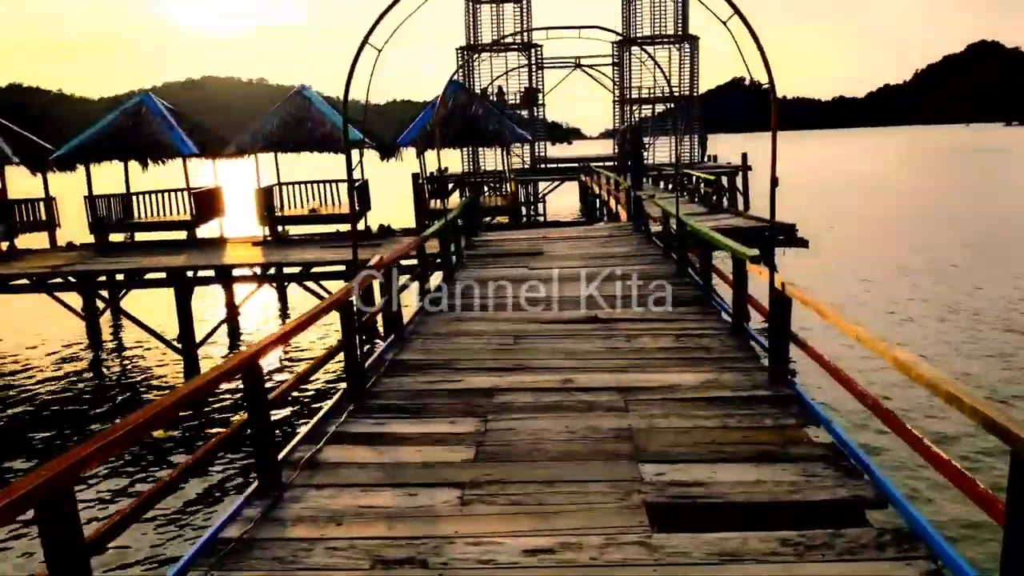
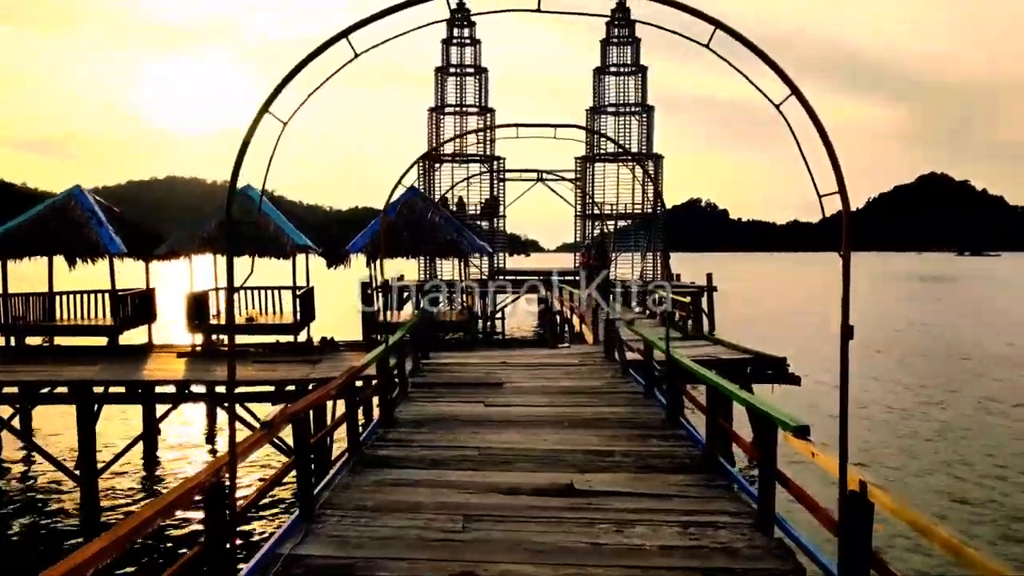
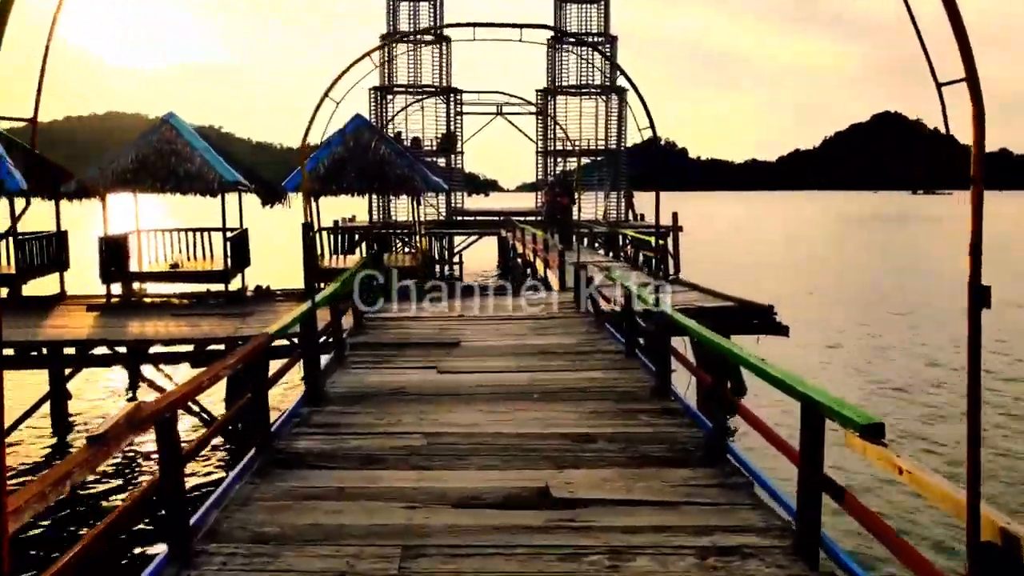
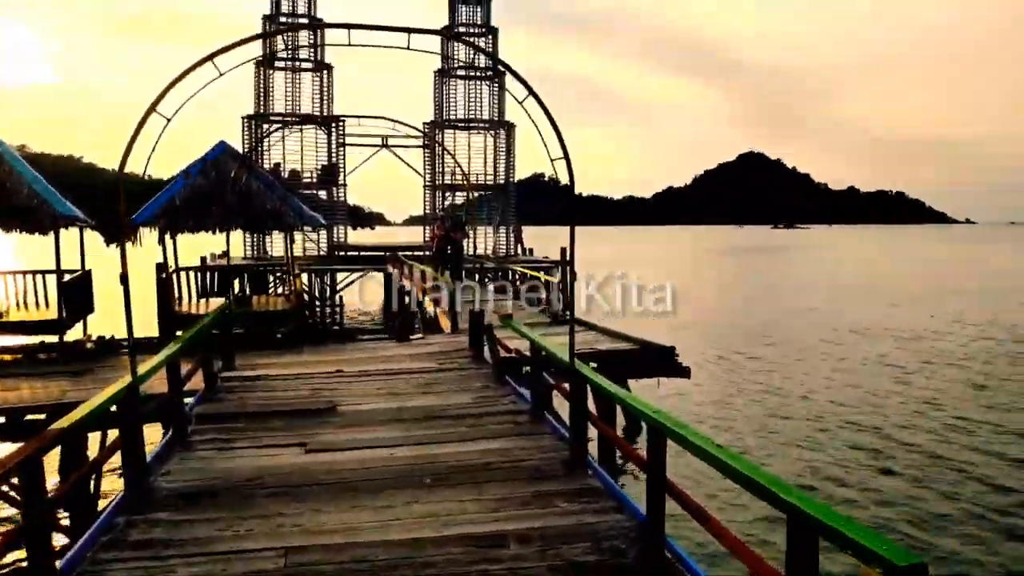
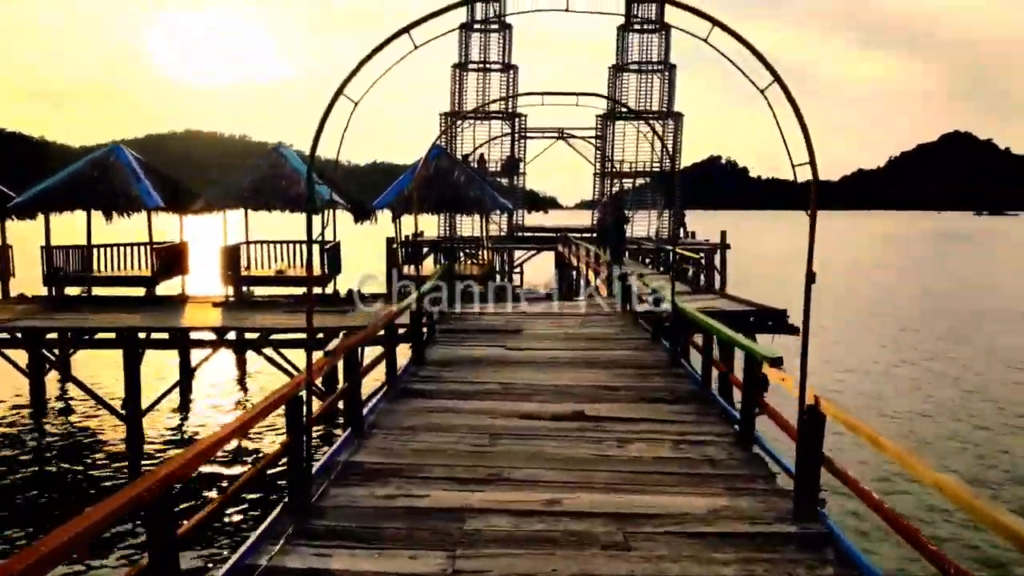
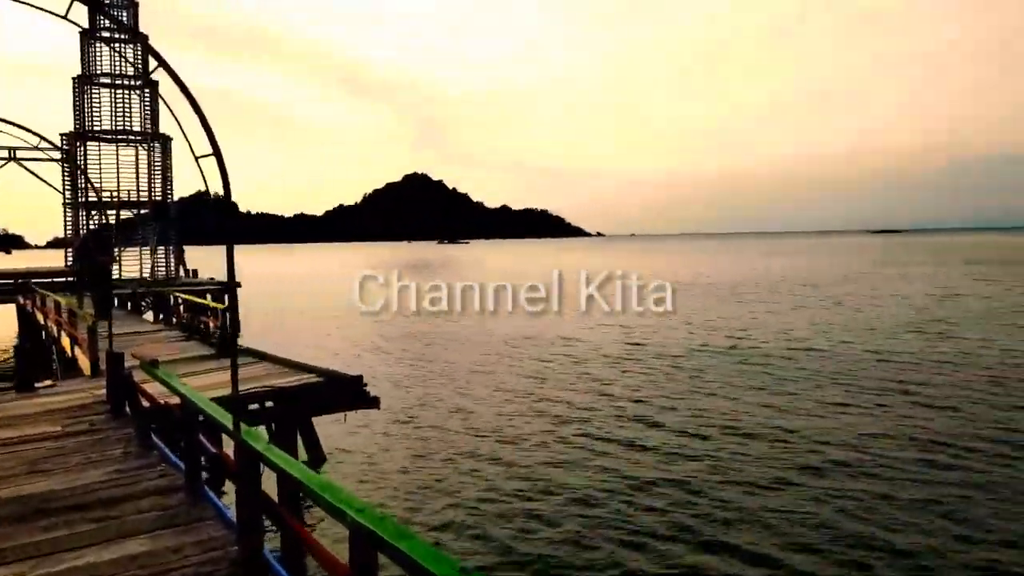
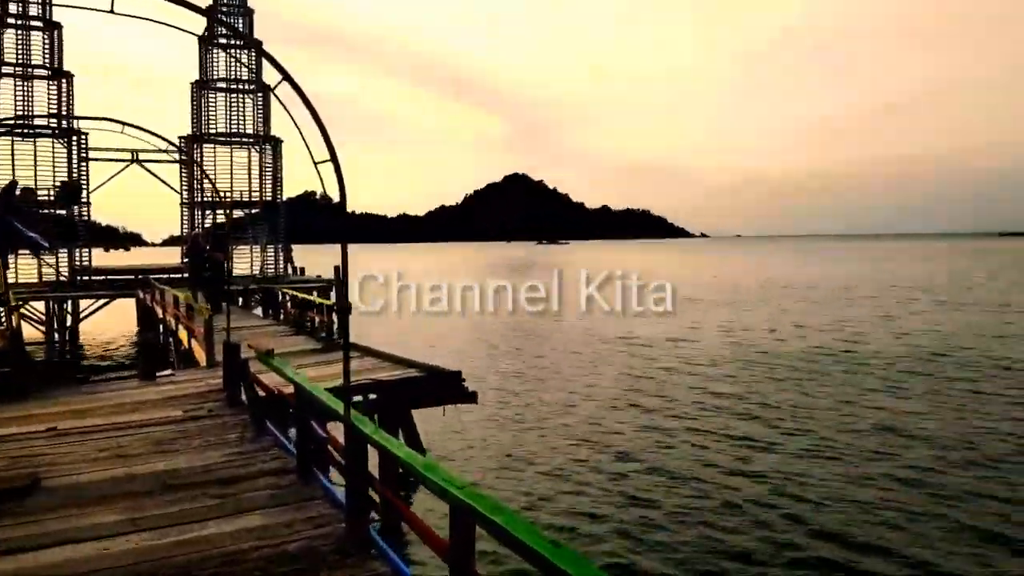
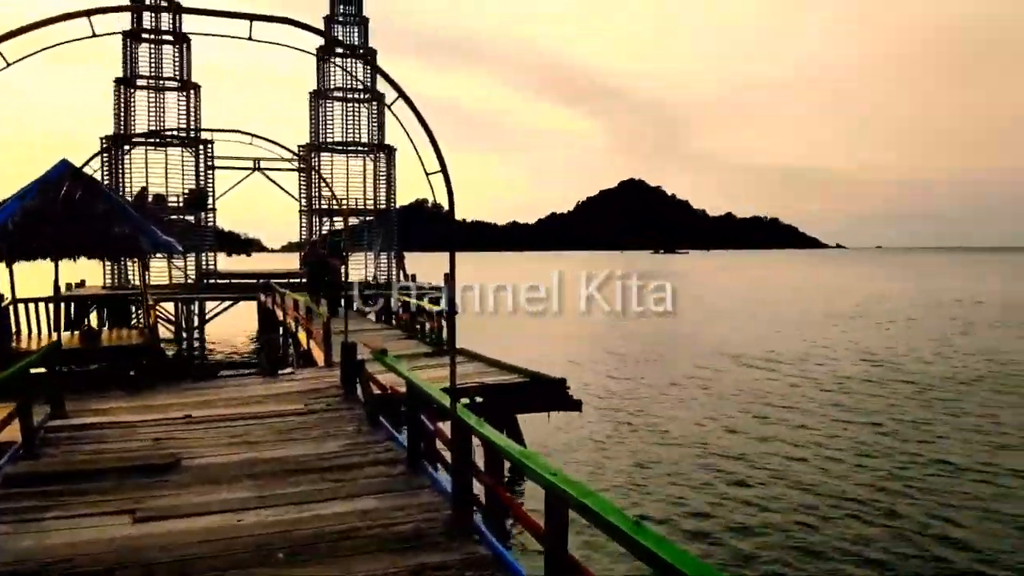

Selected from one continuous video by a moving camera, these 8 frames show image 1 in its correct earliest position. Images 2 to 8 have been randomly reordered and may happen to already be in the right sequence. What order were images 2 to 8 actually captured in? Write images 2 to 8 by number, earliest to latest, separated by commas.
5, 2, 3, 4, 8, 7, 6
